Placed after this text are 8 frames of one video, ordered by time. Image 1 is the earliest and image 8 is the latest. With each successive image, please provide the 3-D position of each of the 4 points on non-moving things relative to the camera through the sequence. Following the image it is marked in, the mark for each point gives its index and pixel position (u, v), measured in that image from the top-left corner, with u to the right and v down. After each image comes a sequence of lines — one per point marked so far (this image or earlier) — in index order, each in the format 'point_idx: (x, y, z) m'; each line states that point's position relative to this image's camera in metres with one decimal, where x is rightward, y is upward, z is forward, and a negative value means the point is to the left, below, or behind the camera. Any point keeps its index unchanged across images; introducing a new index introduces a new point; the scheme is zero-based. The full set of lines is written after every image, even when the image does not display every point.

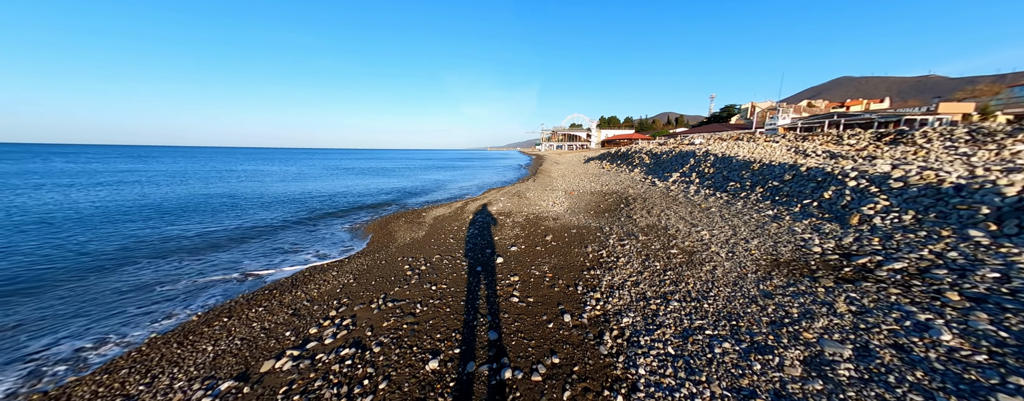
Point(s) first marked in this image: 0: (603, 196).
0: (+5.7, +0.2, +19.2) m
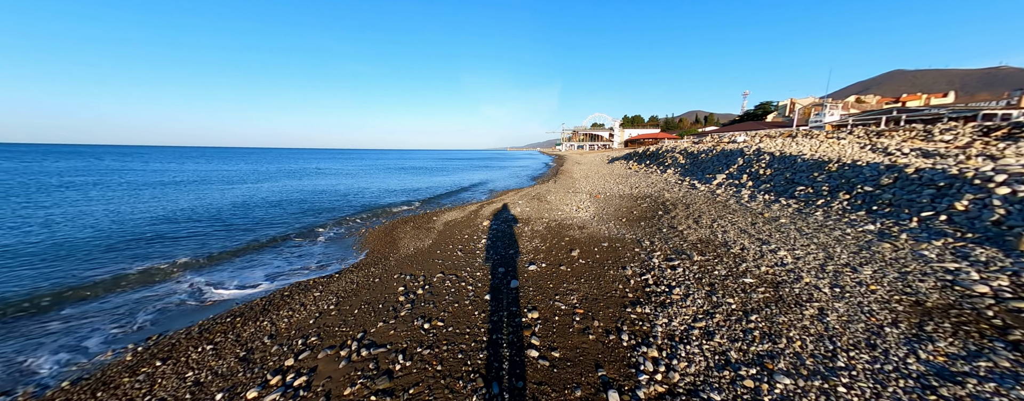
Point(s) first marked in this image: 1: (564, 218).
0: (+6.7, -0.1, +16.8) m
1: (+2.4, -0.9, +14.4) m
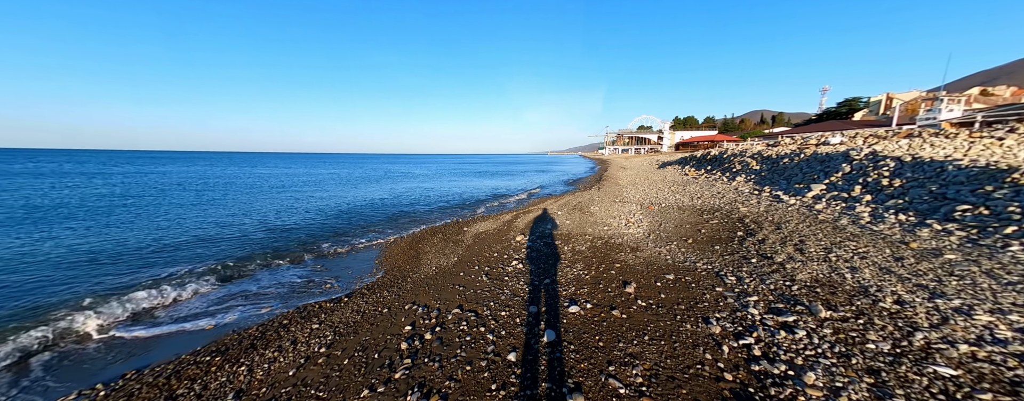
0: (+8.6, -0.7, +13.9) m
1: (+4.0, -1.5, +12.1) m
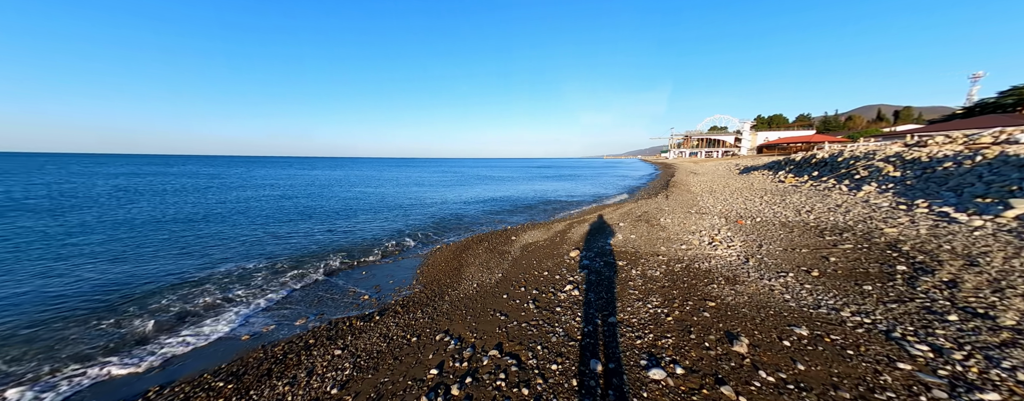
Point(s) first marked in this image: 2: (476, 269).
0: (+10.6, -1.3, +10.6) m
1: (+5.8, -1.9, +9.6) m
2: (-1.3, -2.4, +10.8) m
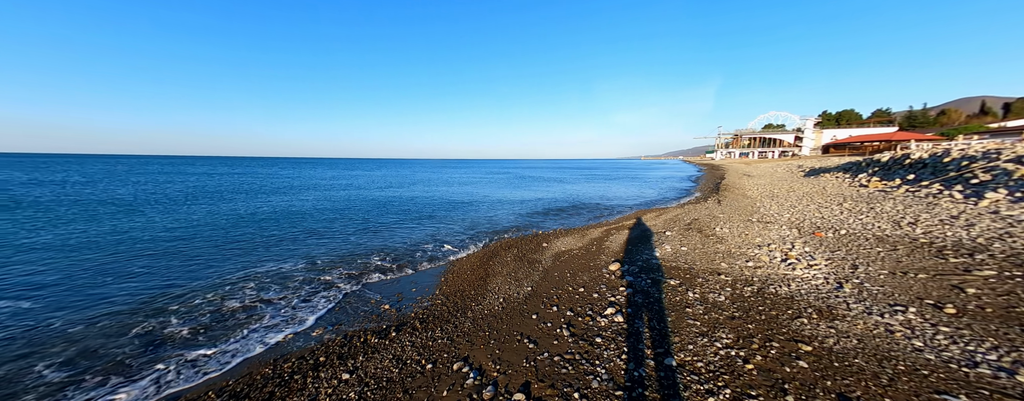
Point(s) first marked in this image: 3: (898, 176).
0: (+11.6, -1.6, +8.3) m
1: (+6.6, -2.1, +7.8) m
2: (-0.3, -2.6, +9.8) m
3: (+24.4, +1.5, +19.1) m
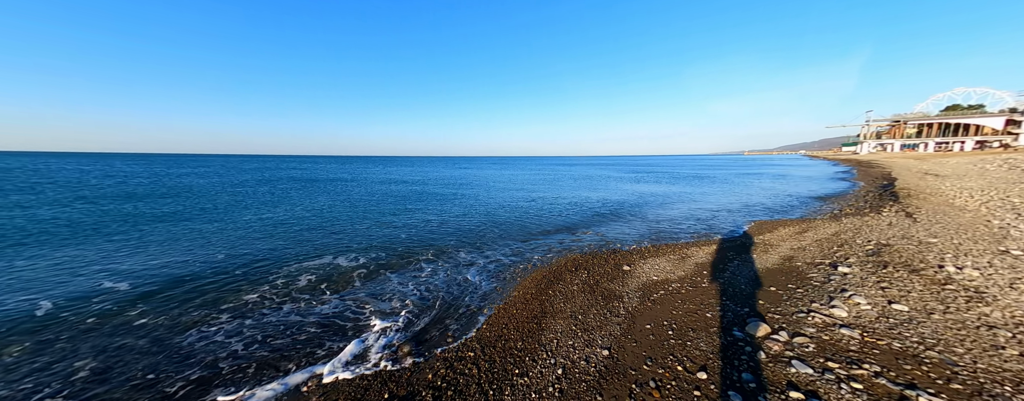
0: (+12.4, -2.1, +2.3) m
1: (+7.5, -2.5, +3.0) m
2: (+1.2, -2.8, +6.6) m
3: (+27.5, +0.7, +9.6) m
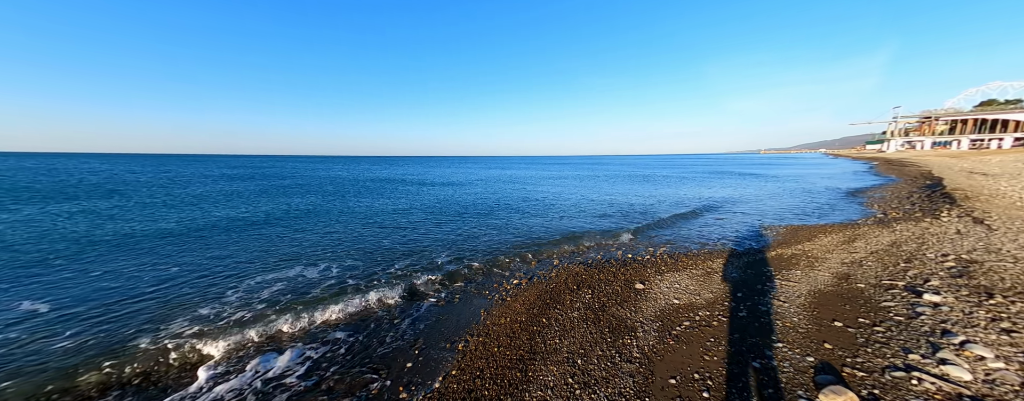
0: (+11.8, -2.2, +0.2) m
1: (+6.9, -2.6, +1.1) m
2: (+0.8, -2.9, +4.9) m
3: (+27.1, +0.5, +7.2) m
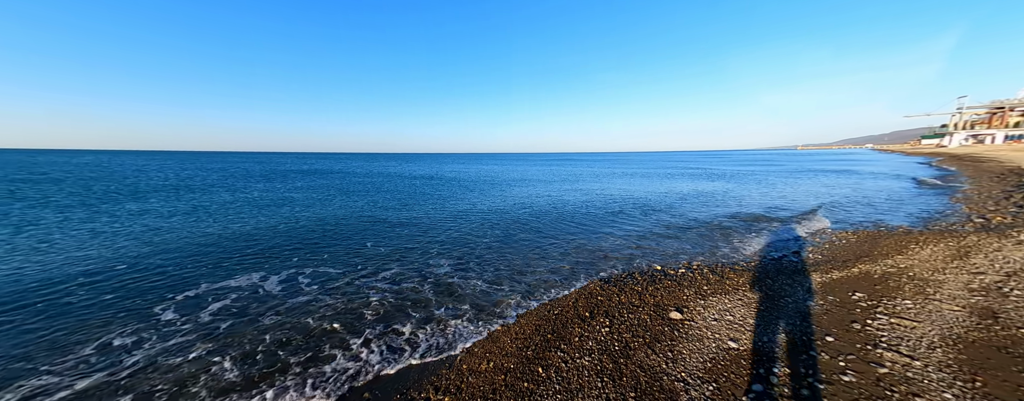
0: (+11.1, -2.3, -2.5) m
1: (+6.3, -2.7, -1.3) m
2: (+0.4, -2.9, +2.8) m
3: (+26.8, +0.3, +3.5) m
